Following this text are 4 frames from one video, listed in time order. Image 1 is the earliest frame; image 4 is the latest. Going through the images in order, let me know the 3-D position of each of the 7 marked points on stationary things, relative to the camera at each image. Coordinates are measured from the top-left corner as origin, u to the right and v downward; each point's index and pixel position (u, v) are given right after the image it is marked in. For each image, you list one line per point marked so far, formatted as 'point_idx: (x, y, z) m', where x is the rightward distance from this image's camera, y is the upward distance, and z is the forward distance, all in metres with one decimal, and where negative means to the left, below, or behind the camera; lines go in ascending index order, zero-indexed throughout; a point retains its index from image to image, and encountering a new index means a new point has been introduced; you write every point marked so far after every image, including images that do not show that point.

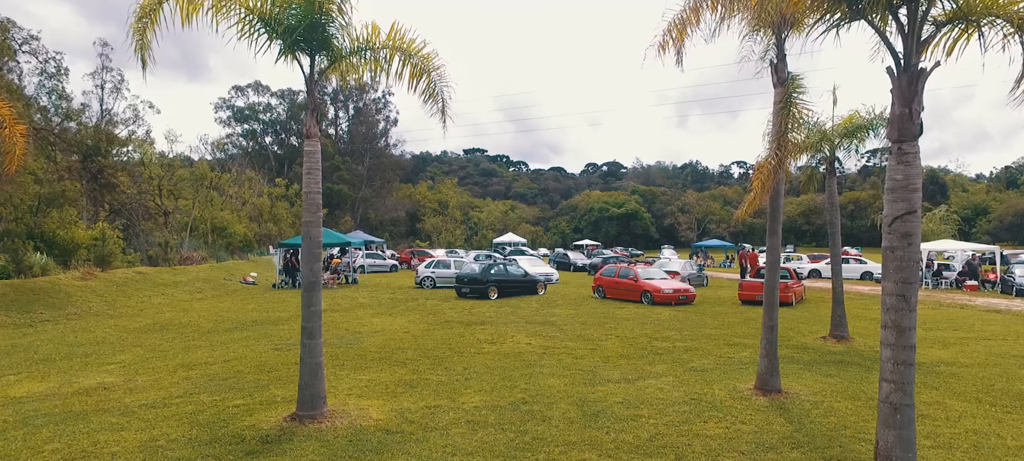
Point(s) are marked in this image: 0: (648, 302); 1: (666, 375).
0: (+4.0, -2.1, +18.6) m
1: (+2.2, -2.0, +8.8) m
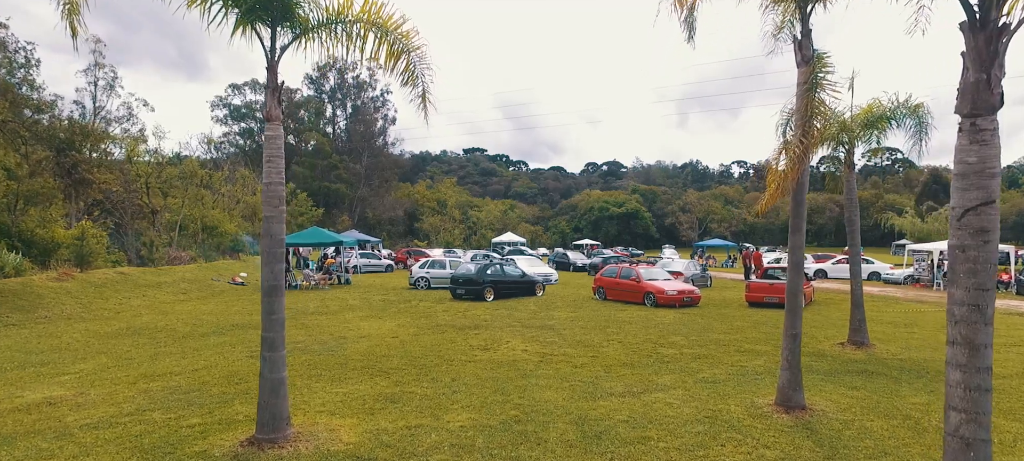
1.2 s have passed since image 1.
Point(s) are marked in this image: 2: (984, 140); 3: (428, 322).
0: (+3.9, -2.1, +17.8) m
1: (+2.1, -2.0, +8.0) m
2: (+2.7, +0.5, +3.6) m
3: (-1.9, -2.1, +14.2) m
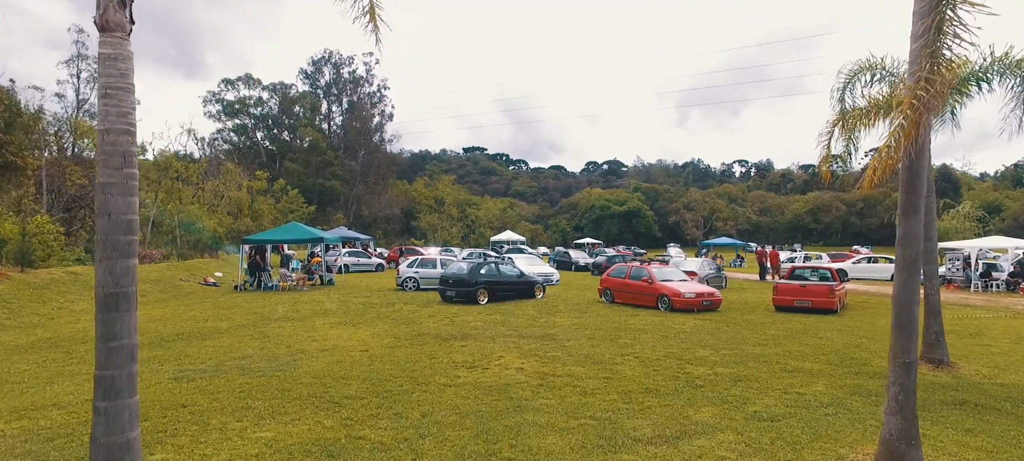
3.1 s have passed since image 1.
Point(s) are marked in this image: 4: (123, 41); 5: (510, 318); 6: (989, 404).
0: (+3.8, -2.0, +15.8) m
1: (+2.0, -1.9, +5.9) m
2: (+2.6, +0.6, +1.5) m
3: (-2.0, -1.9, +12.2) m
4: (-2.2, +1.1, +3.6) m
5: (0.0, -2.0, +14.2) m
6: (+5.0, -1.8, +6.5) m
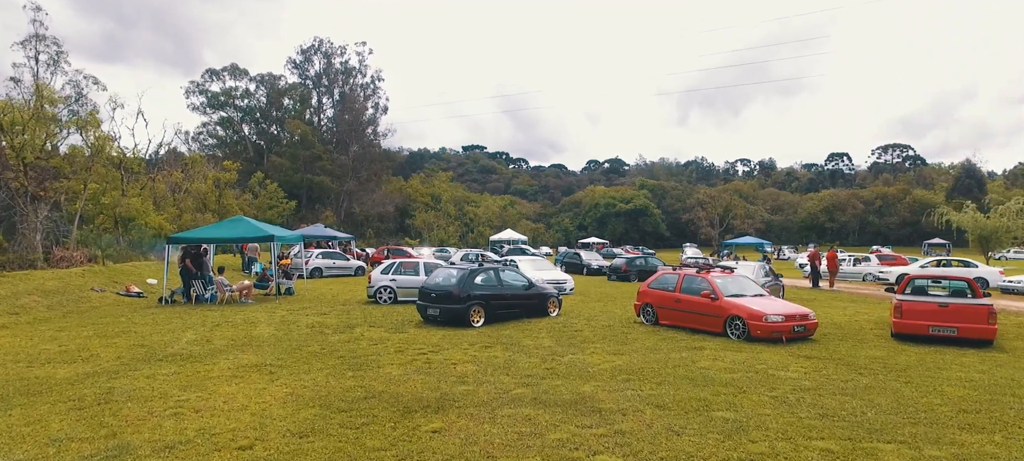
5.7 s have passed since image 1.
0: (+4.0, -1.9, +11.0) m
1: (+2.1, -1.8, +1.1) m
2: (+2.7, +0.7, -3.3) m
3: (-1.9, -1.8, +7.4) m
4: (-2.1, +1.2, -1.2) m
5: (+0.1, -1.9, +9.4) m
6: (+5.1, -1.7, +1.7) m
